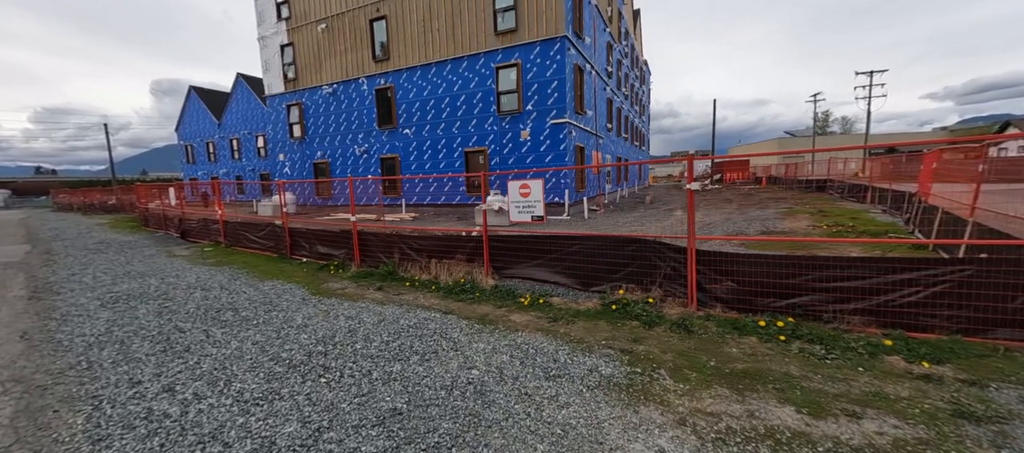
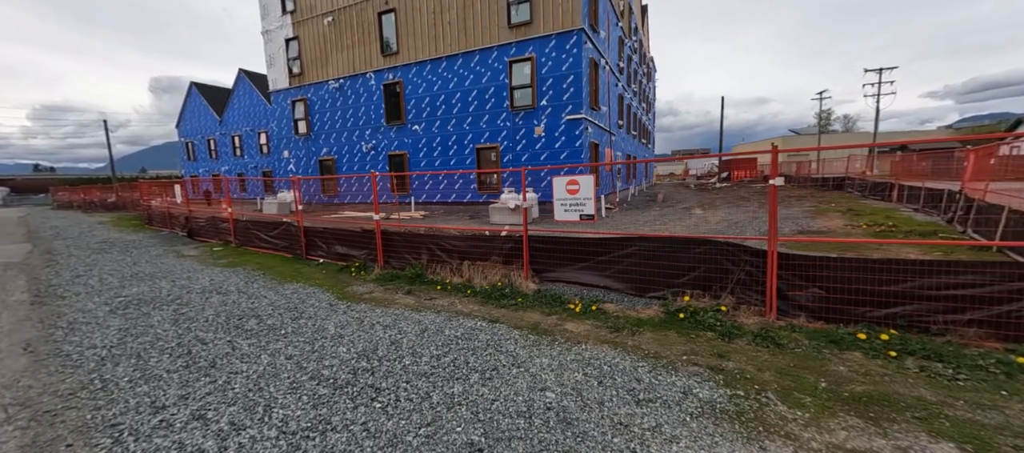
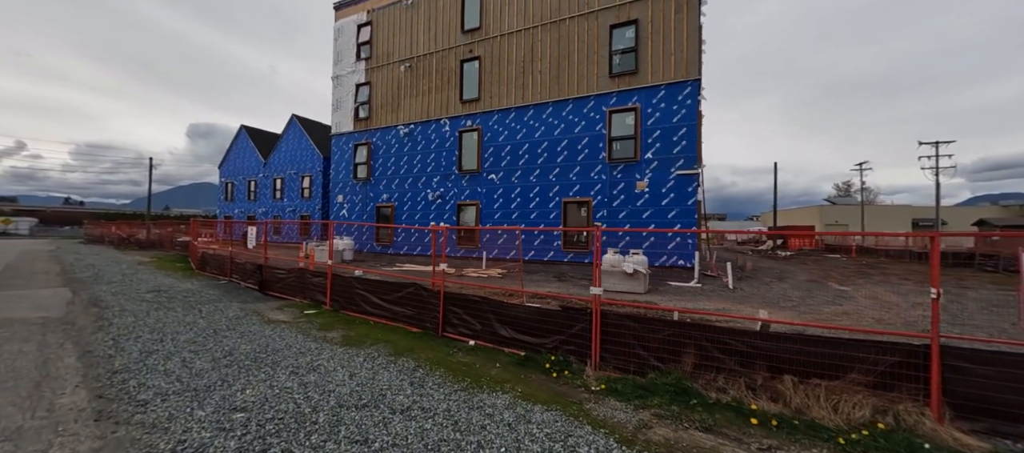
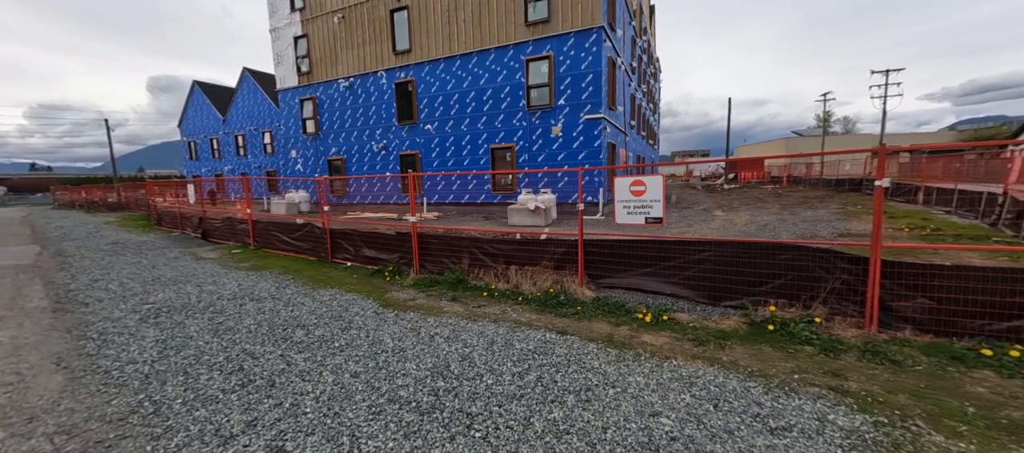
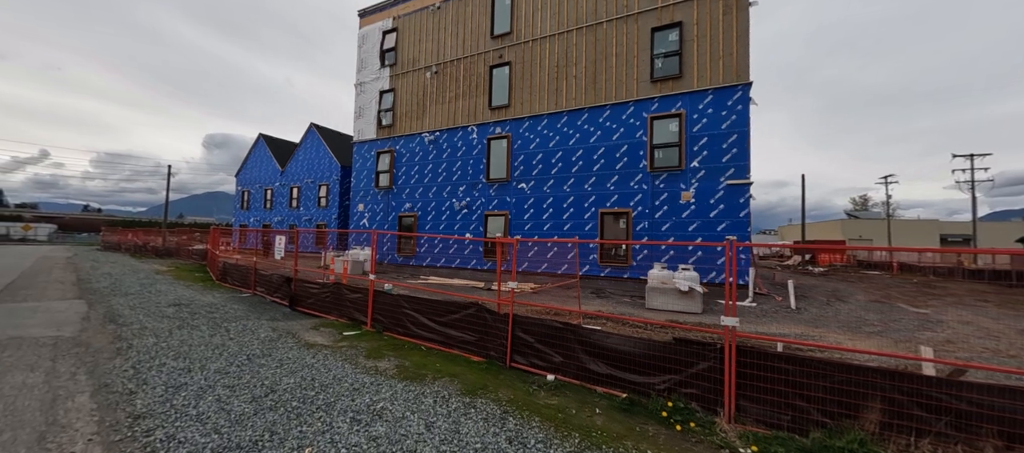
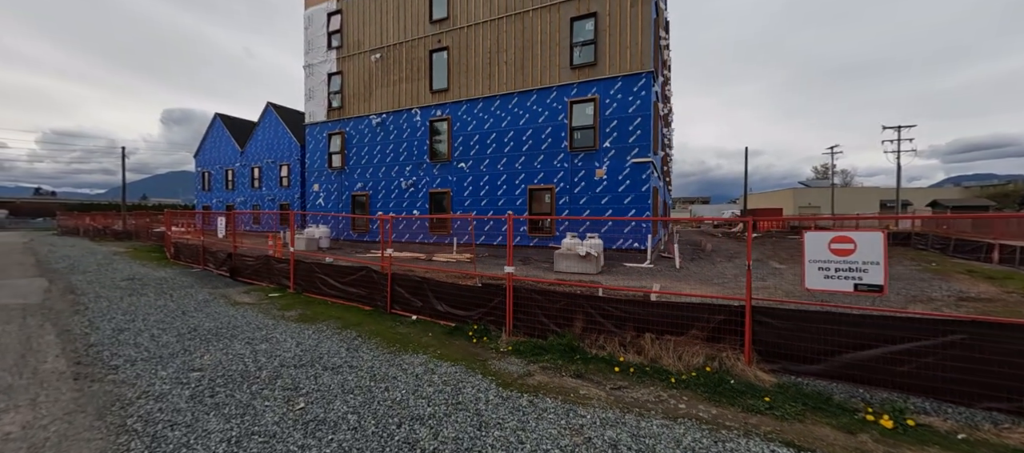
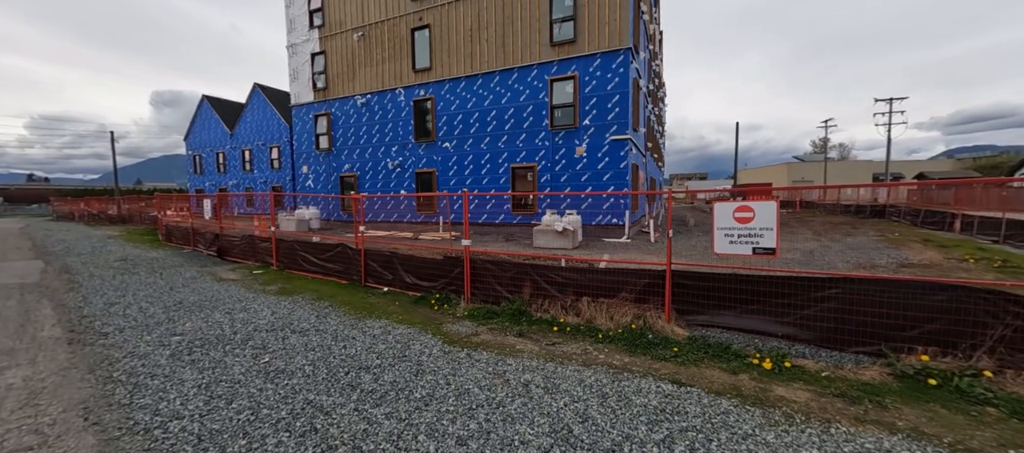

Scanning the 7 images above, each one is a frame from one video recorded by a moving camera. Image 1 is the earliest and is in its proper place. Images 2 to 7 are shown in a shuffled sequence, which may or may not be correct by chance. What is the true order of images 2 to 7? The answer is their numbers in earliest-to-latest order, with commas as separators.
2, 4, 7, 6, 3, 5
